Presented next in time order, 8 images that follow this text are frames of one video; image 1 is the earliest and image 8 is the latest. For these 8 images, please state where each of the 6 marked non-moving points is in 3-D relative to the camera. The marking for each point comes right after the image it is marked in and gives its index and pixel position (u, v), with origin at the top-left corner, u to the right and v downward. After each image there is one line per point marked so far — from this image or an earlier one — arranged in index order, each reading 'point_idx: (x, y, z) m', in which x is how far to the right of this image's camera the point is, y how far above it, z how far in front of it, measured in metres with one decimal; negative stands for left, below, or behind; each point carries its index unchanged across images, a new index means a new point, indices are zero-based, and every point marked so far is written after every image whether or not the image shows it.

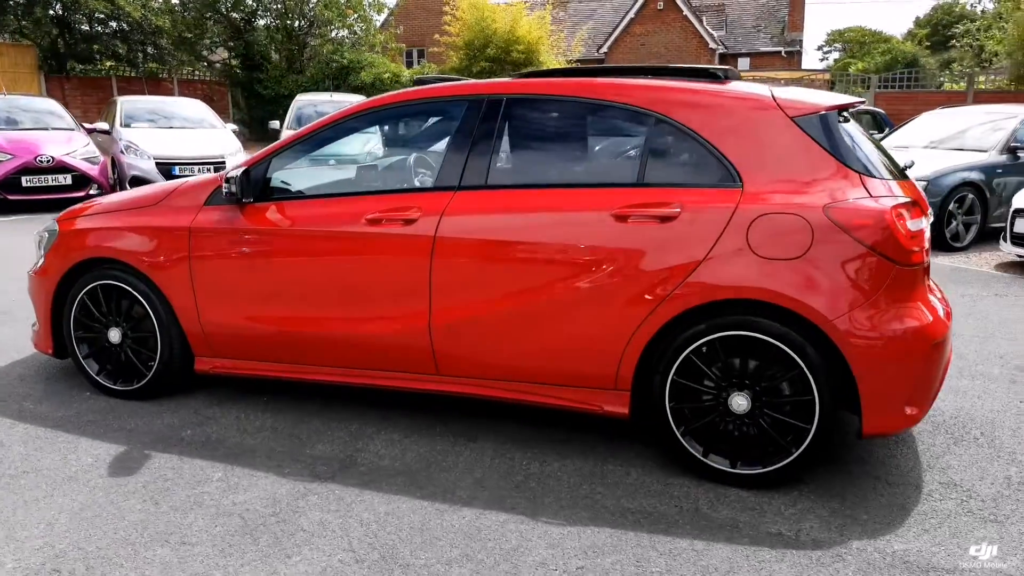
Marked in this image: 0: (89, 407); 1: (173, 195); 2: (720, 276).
0: (-2.3, -0.7, +4.2) m
1: (-1.8, +0.5, +4.2) m
2: (+0.9, 0.0, +3.2) m
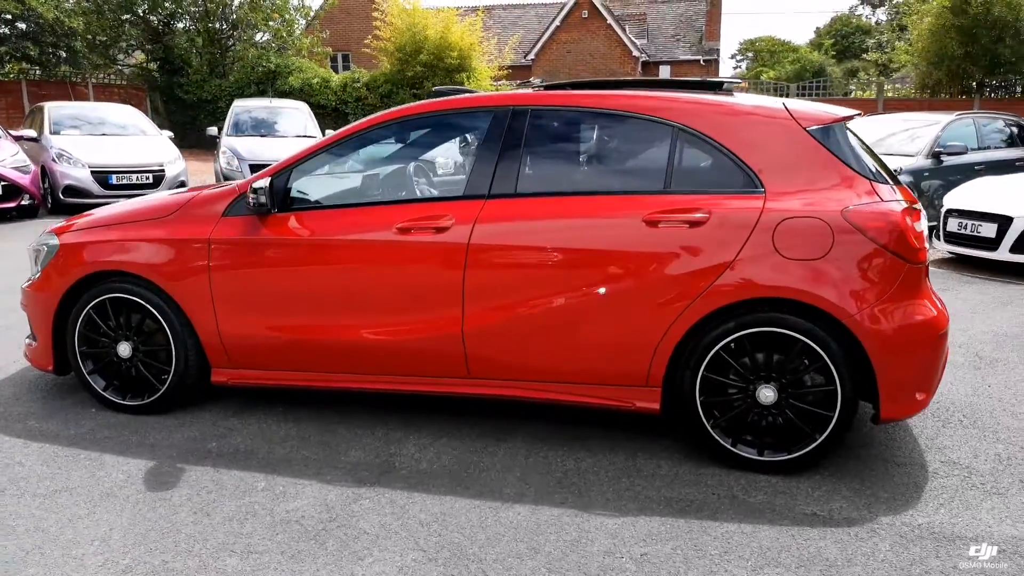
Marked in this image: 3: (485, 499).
0: (-2.2, -0.7, +4.1) m
1: (-1.7, +0.4, +4.1) m
2: (+1.1, 0.0, +3.4) m
3: (-0.1, -0.9, +3.3) m
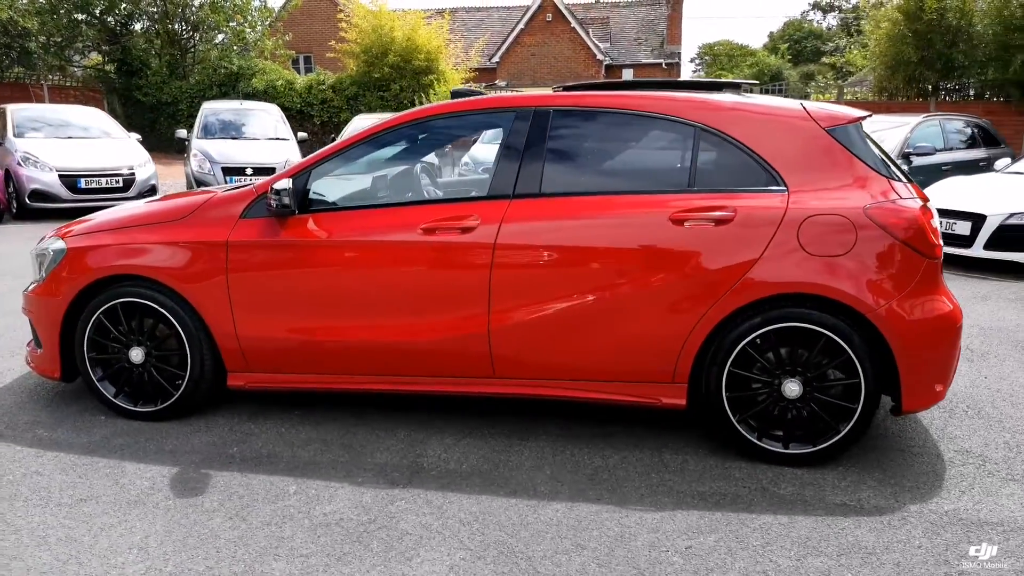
0: (-2.1, -0.7, +4.0) m
1: (-1.6, +0.4, +4.1) m
2: (+1.2, +0.1, +3.5) m
3: (0.0, -0.9, +3.3) m
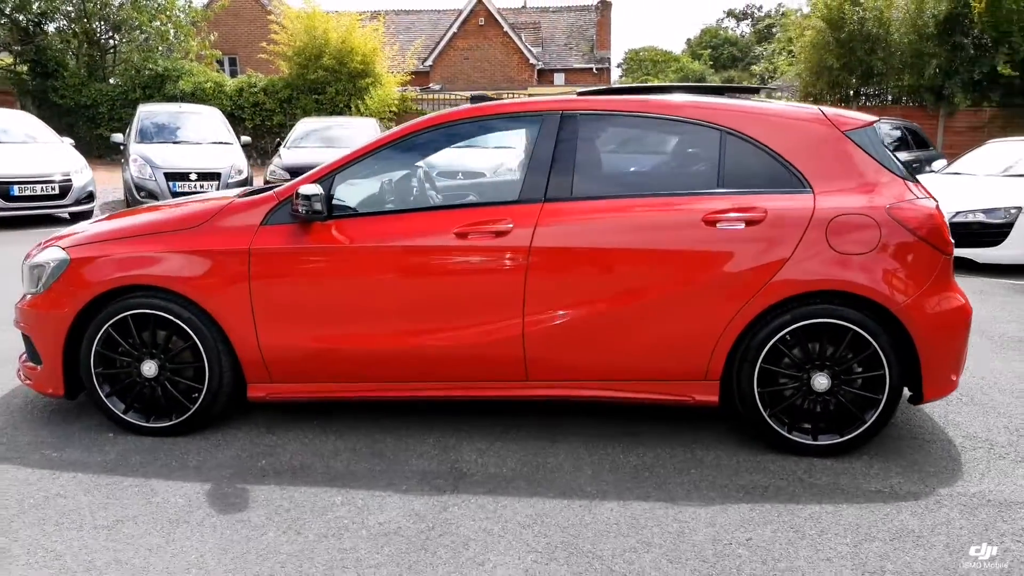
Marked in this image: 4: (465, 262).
0: (-1.9, -0.8, +3.9) m
1: (-1.5, +0.4, +3.9) m
2: (+1.4, +0.1, +3.6) m
3: (+0.3, -0.9, +3.4) m
4: (-0.2, +0.1, +3.8) m
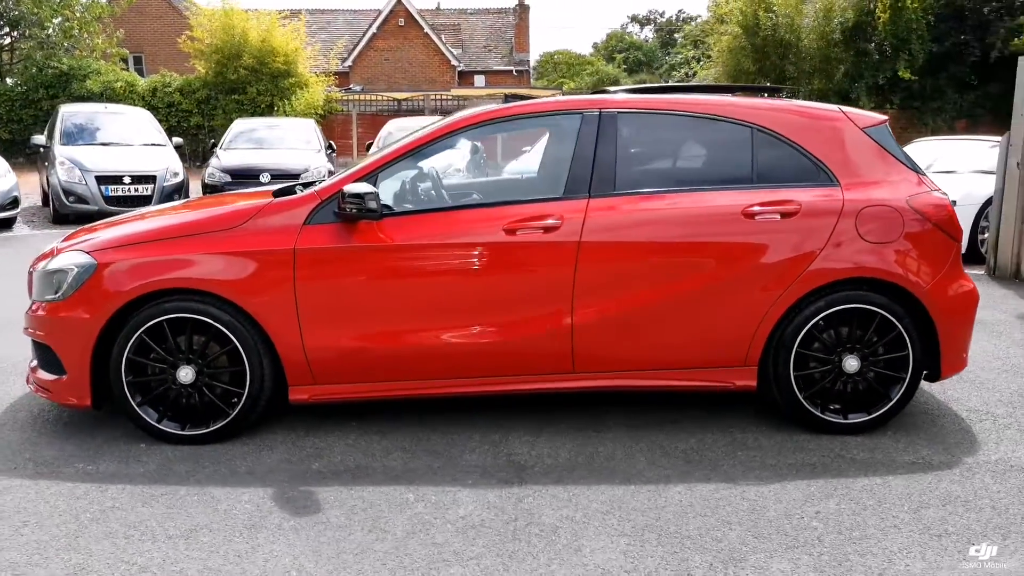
0: (-1.7, -0.8, +3.7) m
1: (-1.3, +0.4, +3.9) m
2: (+1.6, +0.1, +3.8) m
3: (+0.6, -0.9, +3.5) m
4: (0.0, +0.2, +3.8) m
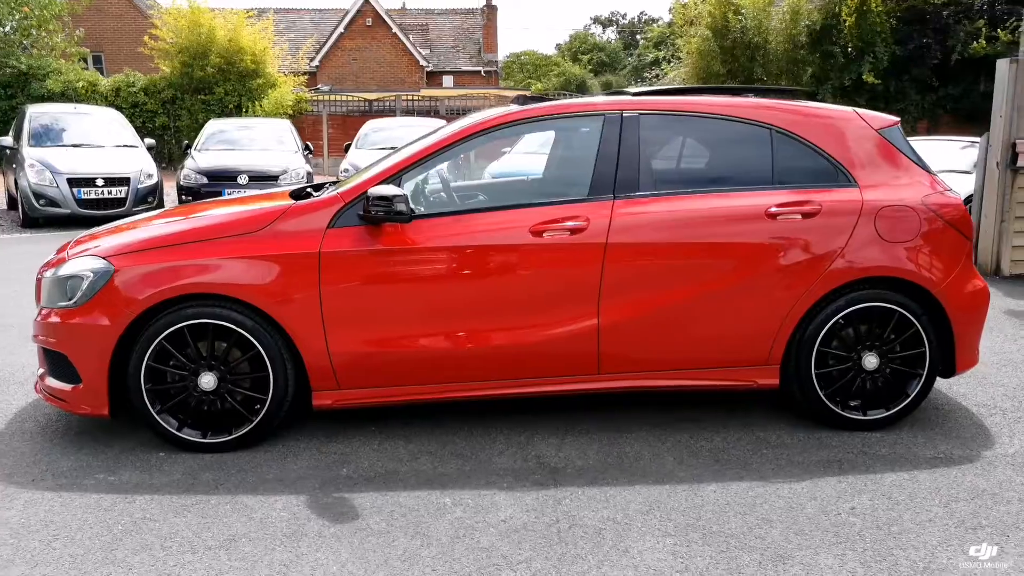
0: (-1.5, -0.8, +3.7) m
1: (-1.2, +0.3, +3.8) m
2: (+1.7, +0.1, +3.9) m
3: (+0.7, -0.9, +3.5) m
4: (+0.1, +0.1, +3.8) m
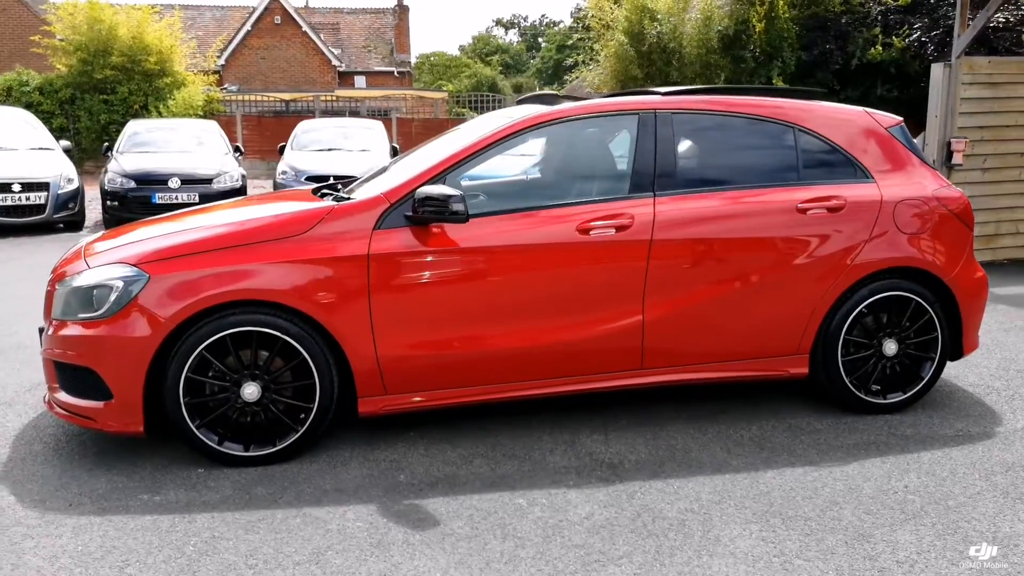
0: (-1.3, -0.9, +3.5) m
1: (-0.9, +0.3, +3.7) m
2: (+1.9, +0.2, +4.1) m
3: (+1.0, -0.9, +3.6) m
4: (+0.4, +0.2, +3.8) m
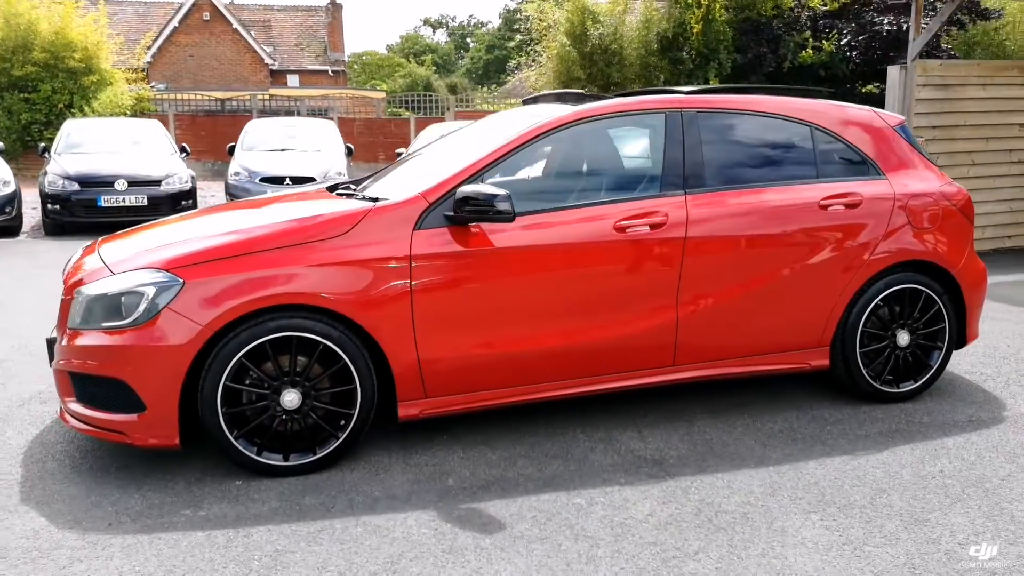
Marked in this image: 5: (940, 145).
0: (-1.0, -0.9, +3.4) m
1: (-0.7, +0.3, +3.6) m
2: (+2.1, +0.2, +4.3) m
3: (+1.2, -0.8, +3.7) m
4: (+0.5, +0.2, +3.9) m
5: (+5.1, +1.7, +9.3) m
